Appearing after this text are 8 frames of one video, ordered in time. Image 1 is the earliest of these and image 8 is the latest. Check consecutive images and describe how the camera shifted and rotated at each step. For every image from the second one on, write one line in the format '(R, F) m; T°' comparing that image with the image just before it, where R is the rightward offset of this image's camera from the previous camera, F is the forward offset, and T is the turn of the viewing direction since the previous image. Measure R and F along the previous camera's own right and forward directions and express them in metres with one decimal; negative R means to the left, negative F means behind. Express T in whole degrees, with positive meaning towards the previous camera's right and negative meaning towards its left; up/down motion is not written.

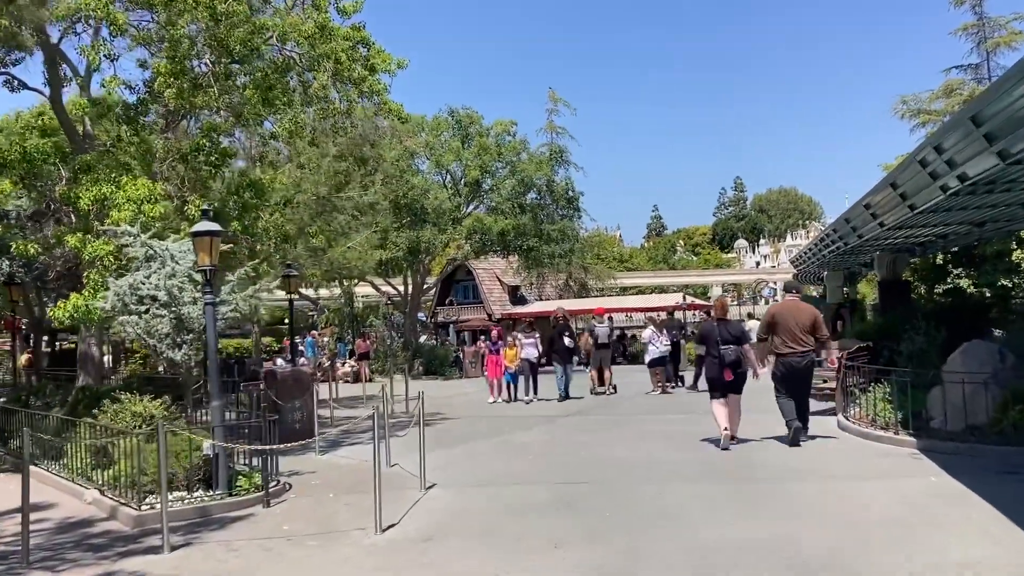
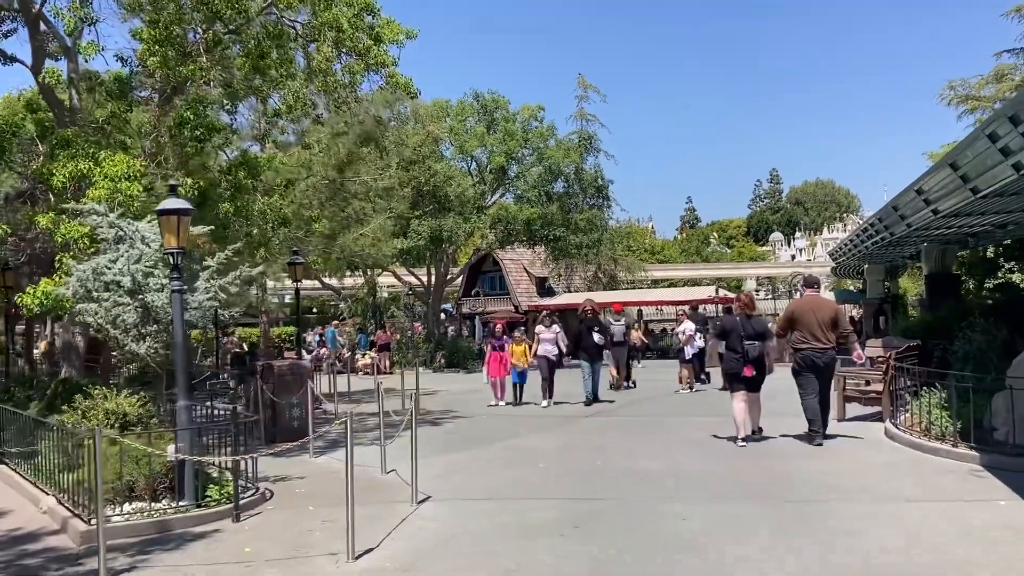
(+0.2, +1.0) m; -2°
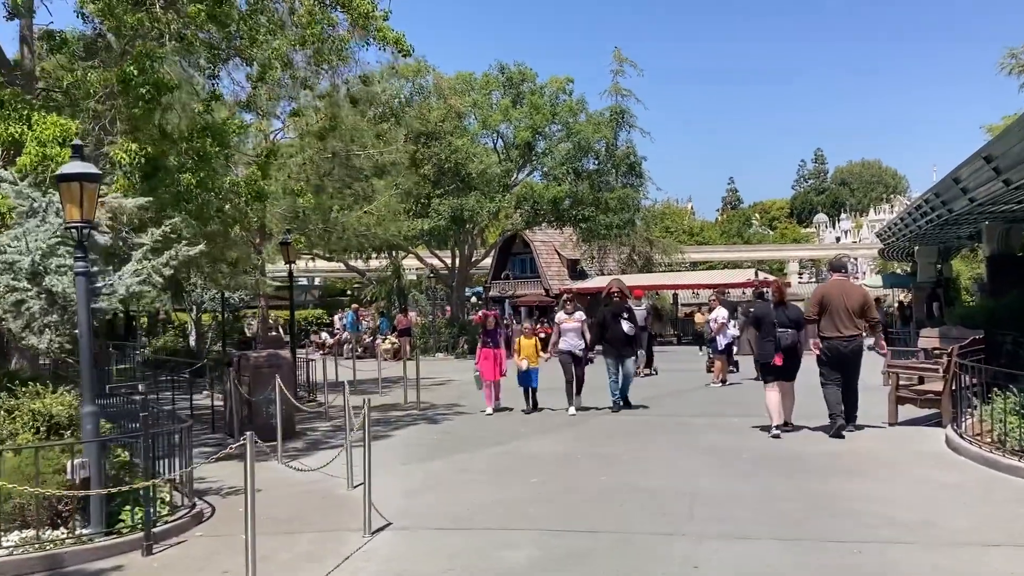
(+0.4, +1.4) m; -2°
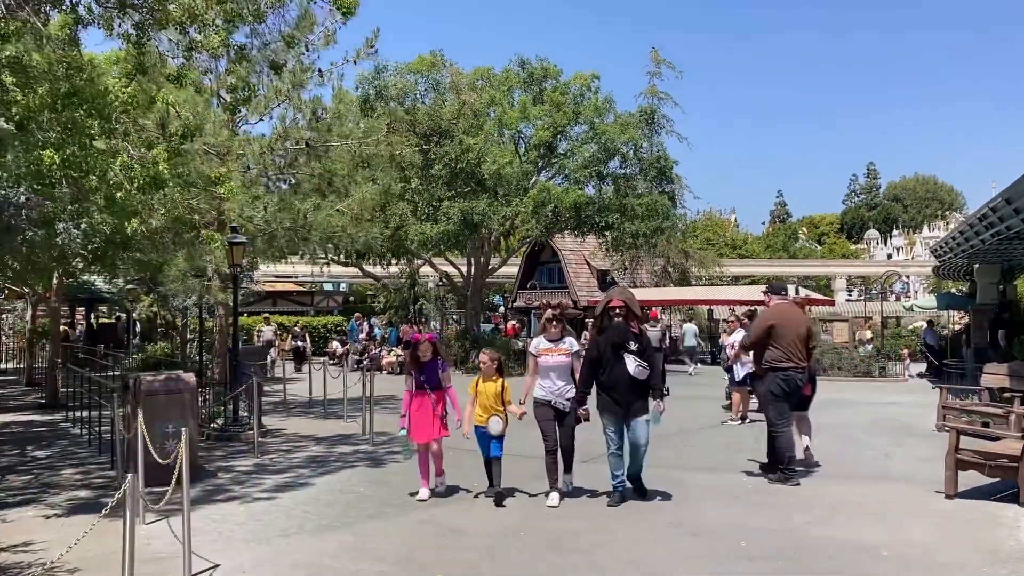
(+0.9, +2.2) m; -3°
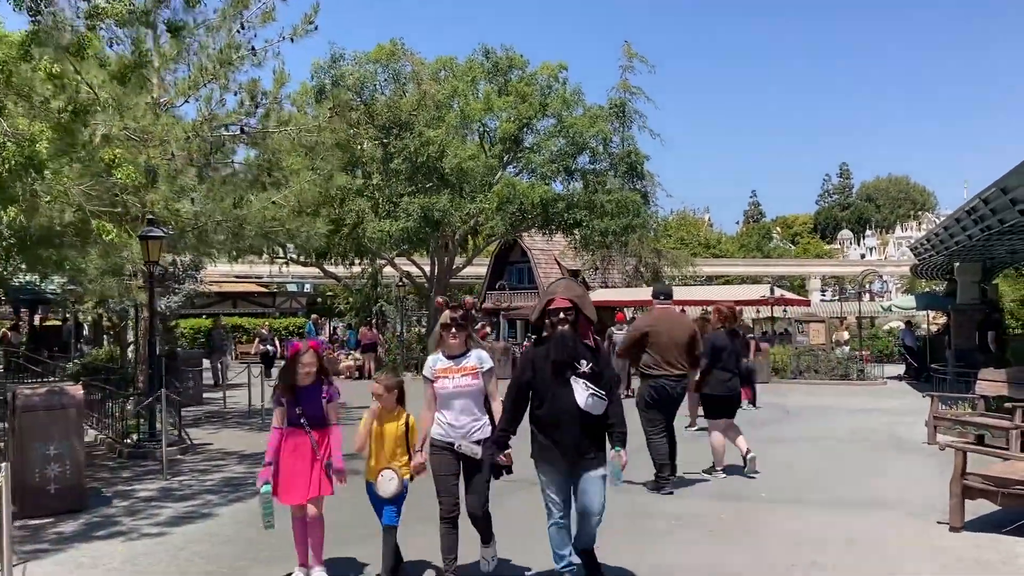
(+0.3, +1.2) m; +2°
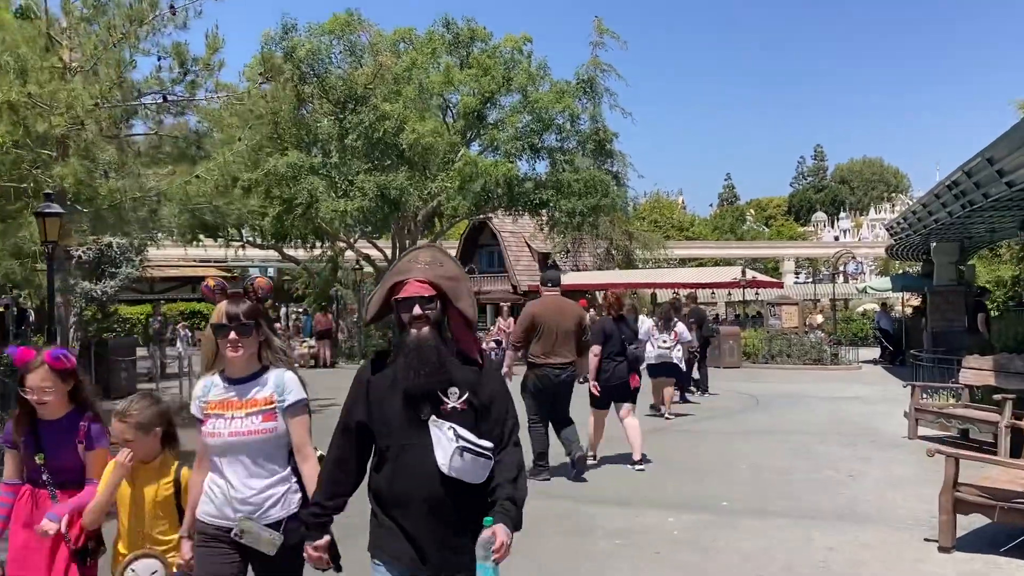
(+0.4, +1.0) m; +1°
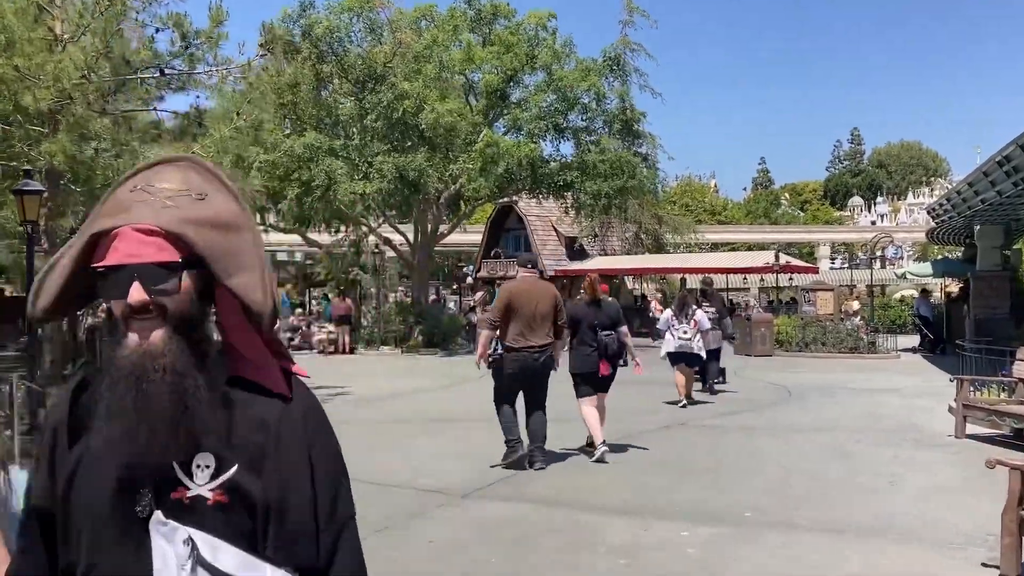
(+0.2, +0.7) m; -2°
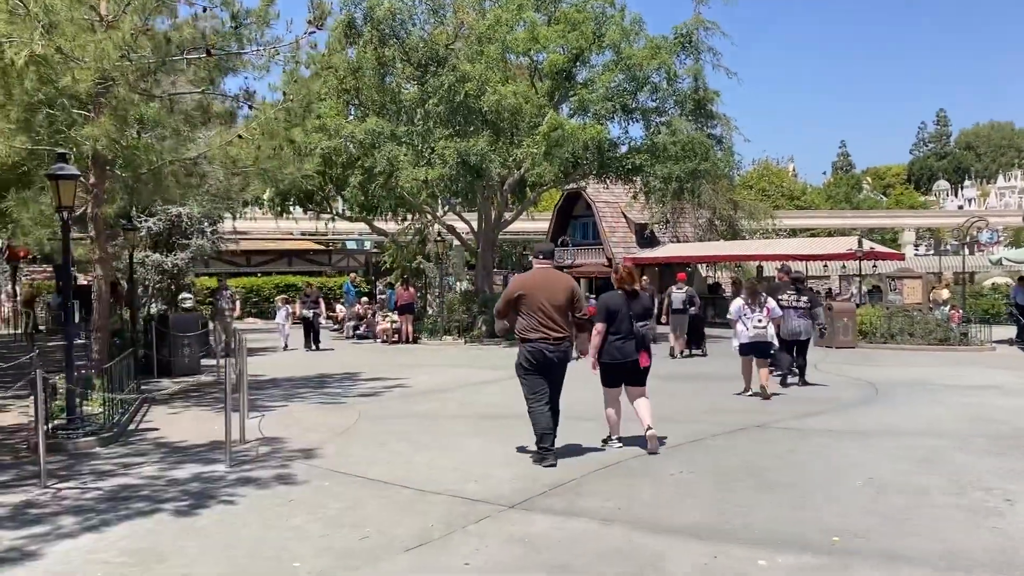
(+0.1, +0.8) m; -4°
